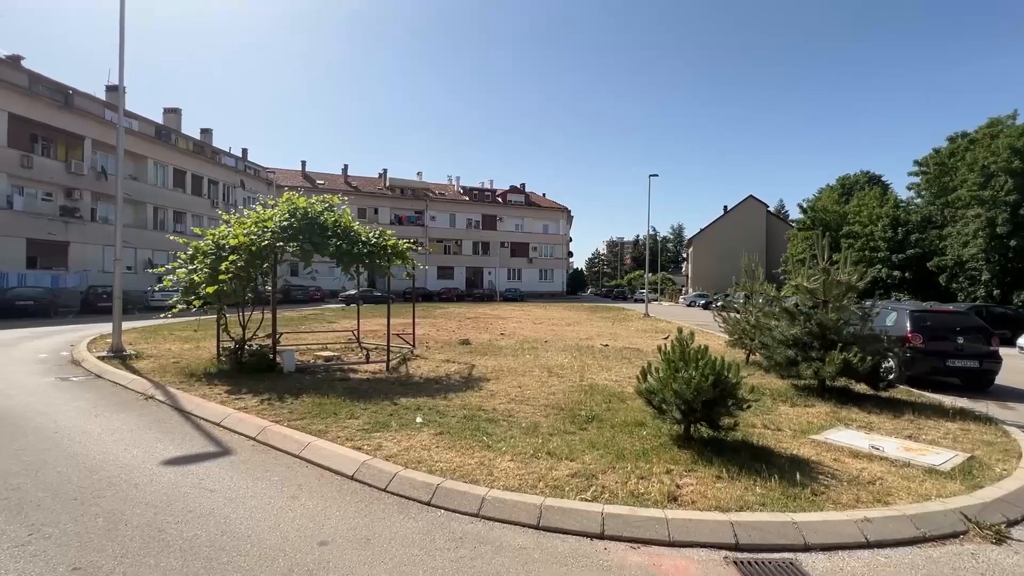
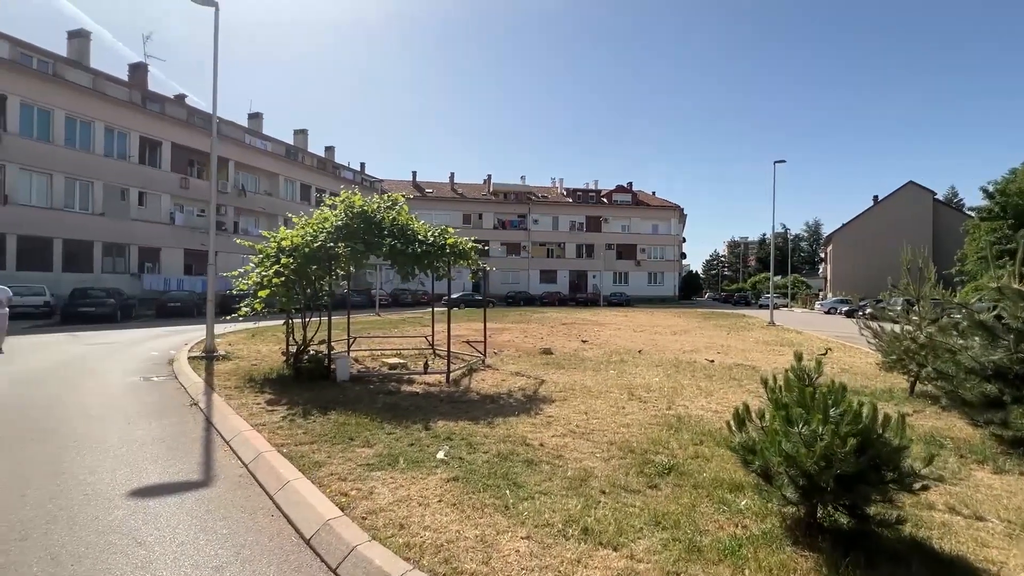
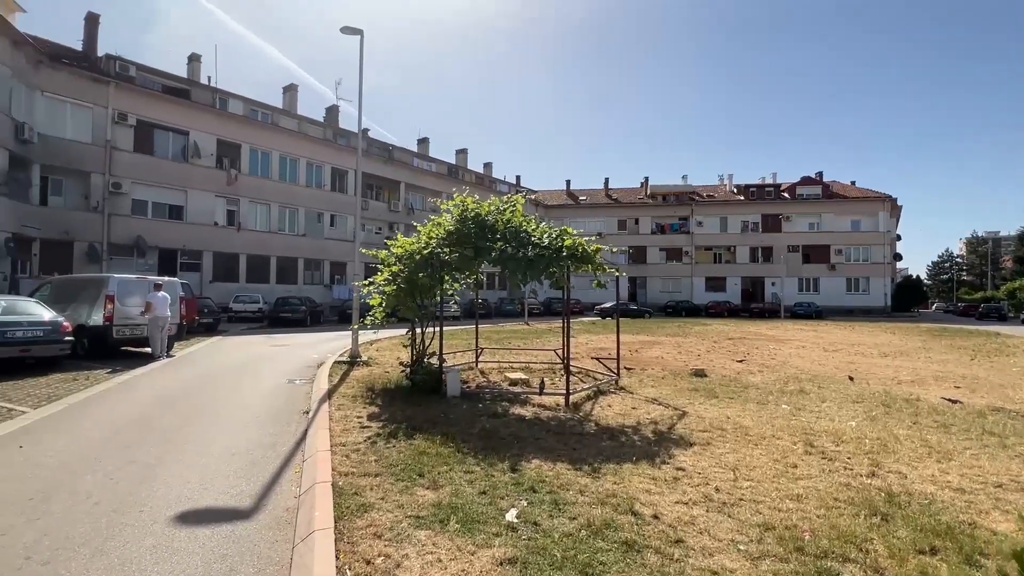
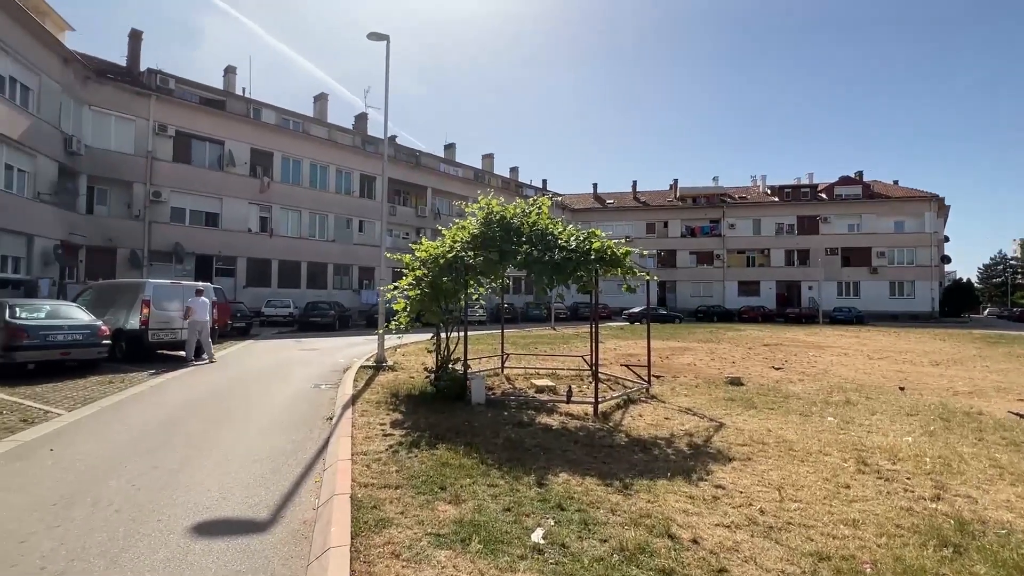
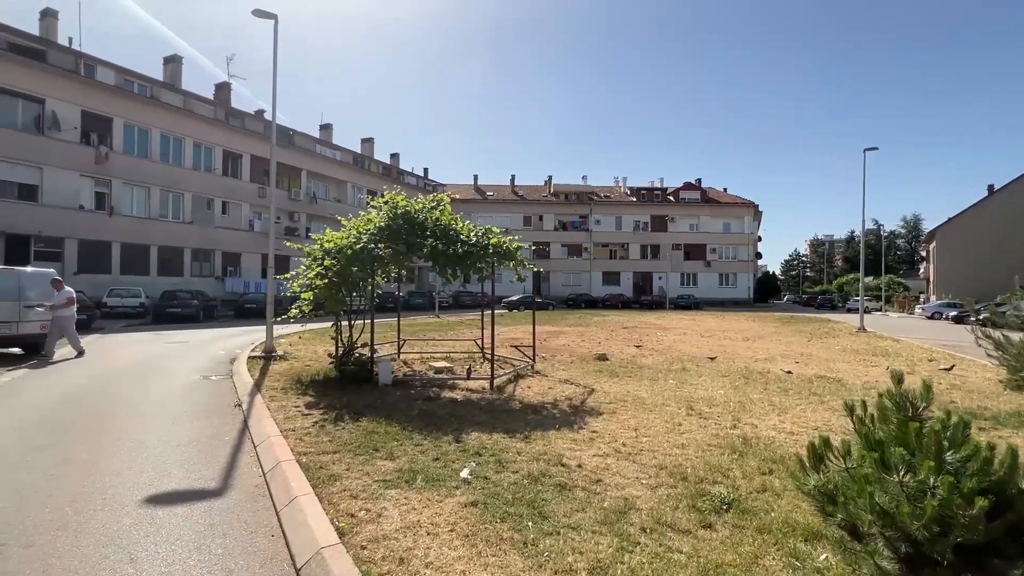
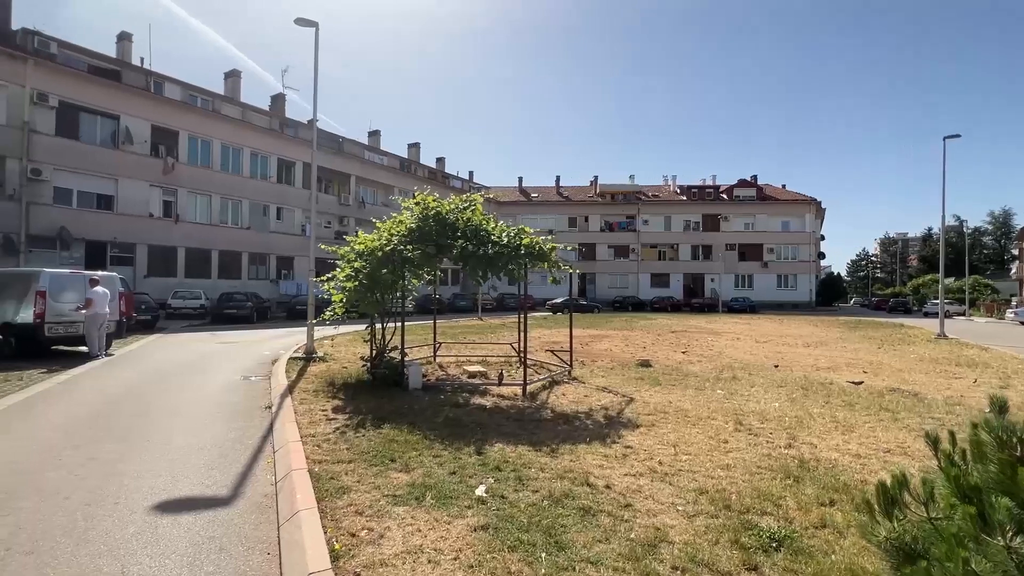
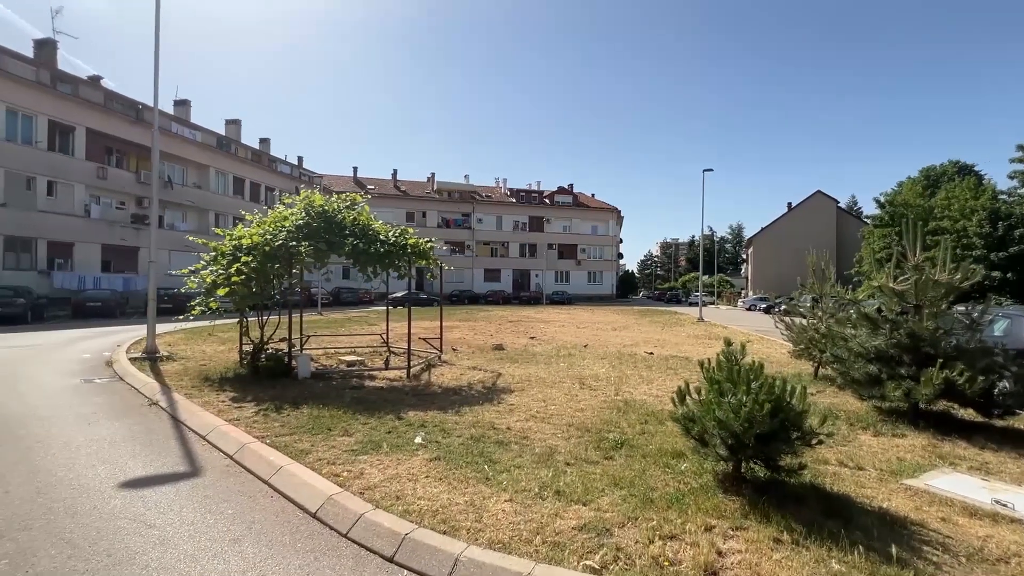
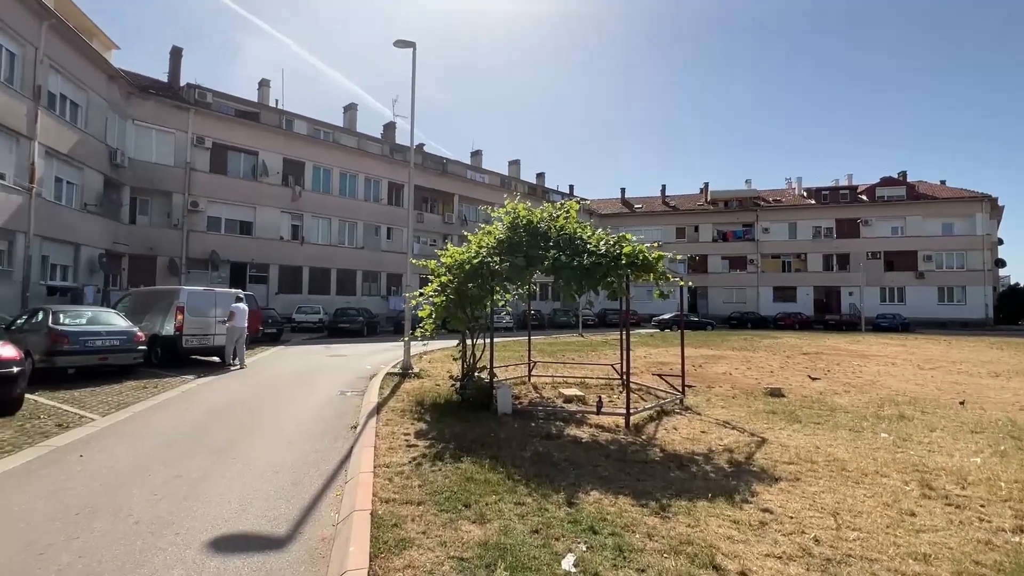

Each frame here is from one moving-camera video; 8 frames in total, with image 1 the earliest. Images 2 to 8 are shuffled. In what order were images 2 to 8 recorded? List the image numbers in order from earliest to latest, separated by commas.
7, 2, 5, 6, 3, 4, 8
